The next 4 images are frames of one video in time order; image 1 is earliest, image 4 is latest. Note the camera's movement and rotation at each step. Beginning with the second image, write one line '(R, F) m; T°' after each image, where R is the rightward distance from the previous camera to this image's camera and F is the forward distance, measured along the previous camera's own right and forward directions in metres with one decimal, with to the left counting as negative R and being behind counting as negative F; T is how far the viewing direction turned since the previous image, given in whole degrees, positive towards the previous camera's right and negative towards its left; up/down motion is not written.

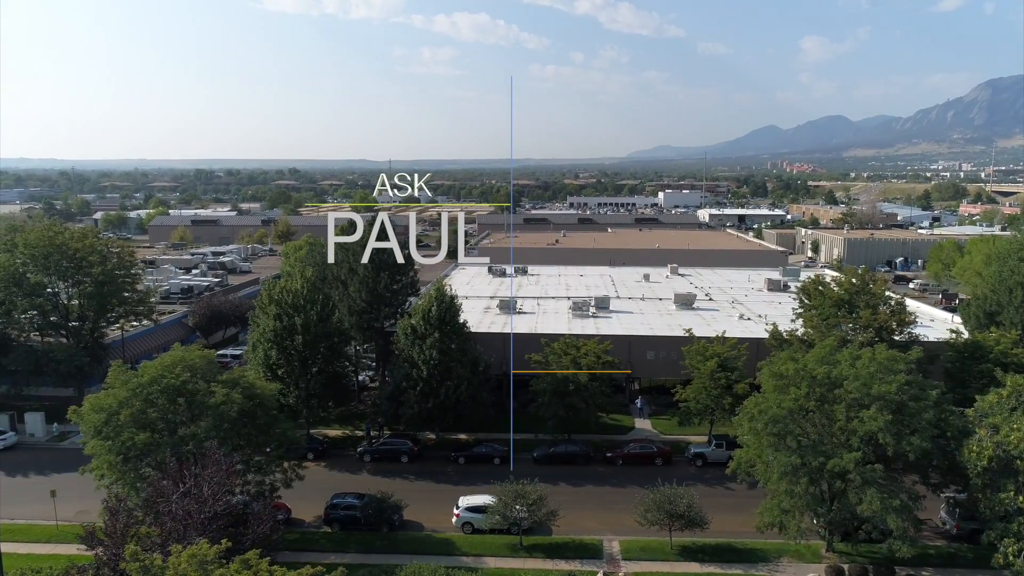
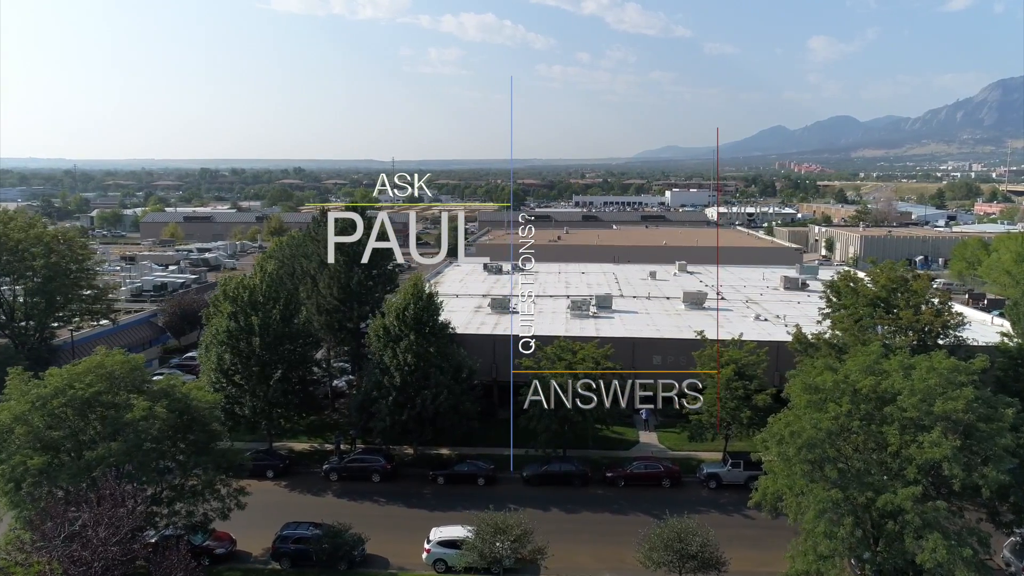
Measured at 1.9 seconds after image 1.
(+0.6, +3.2) m; -1°
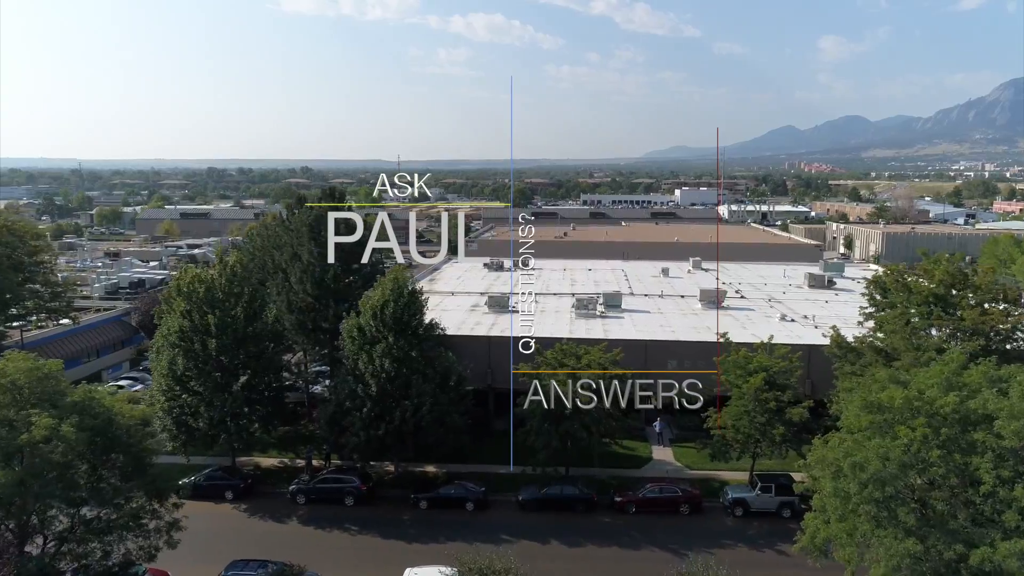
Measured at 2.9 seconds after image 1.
(+0.4, +3.0) m; -1°
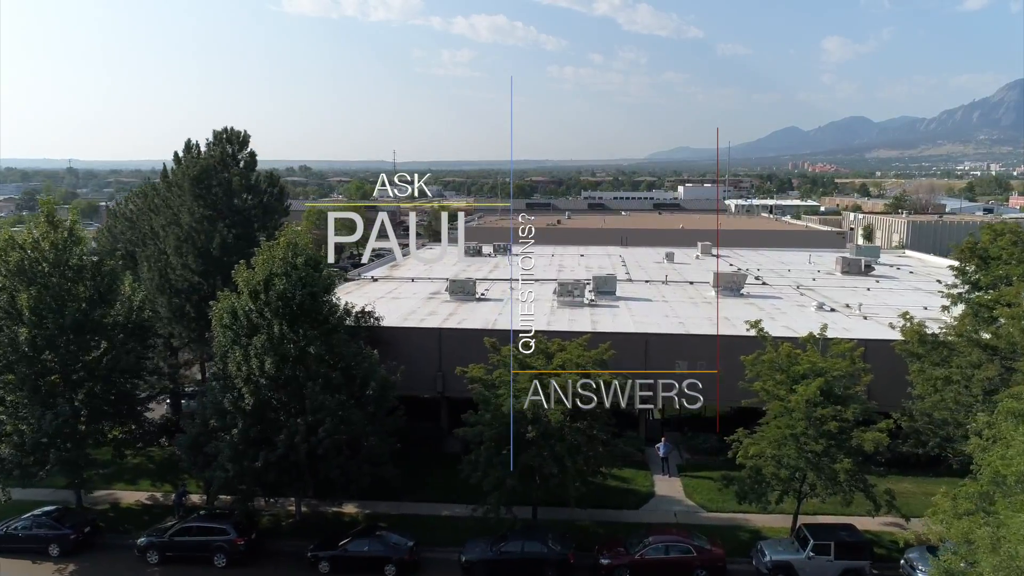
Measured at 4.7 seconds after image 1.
(+1.2, +6.0) m; 0°
